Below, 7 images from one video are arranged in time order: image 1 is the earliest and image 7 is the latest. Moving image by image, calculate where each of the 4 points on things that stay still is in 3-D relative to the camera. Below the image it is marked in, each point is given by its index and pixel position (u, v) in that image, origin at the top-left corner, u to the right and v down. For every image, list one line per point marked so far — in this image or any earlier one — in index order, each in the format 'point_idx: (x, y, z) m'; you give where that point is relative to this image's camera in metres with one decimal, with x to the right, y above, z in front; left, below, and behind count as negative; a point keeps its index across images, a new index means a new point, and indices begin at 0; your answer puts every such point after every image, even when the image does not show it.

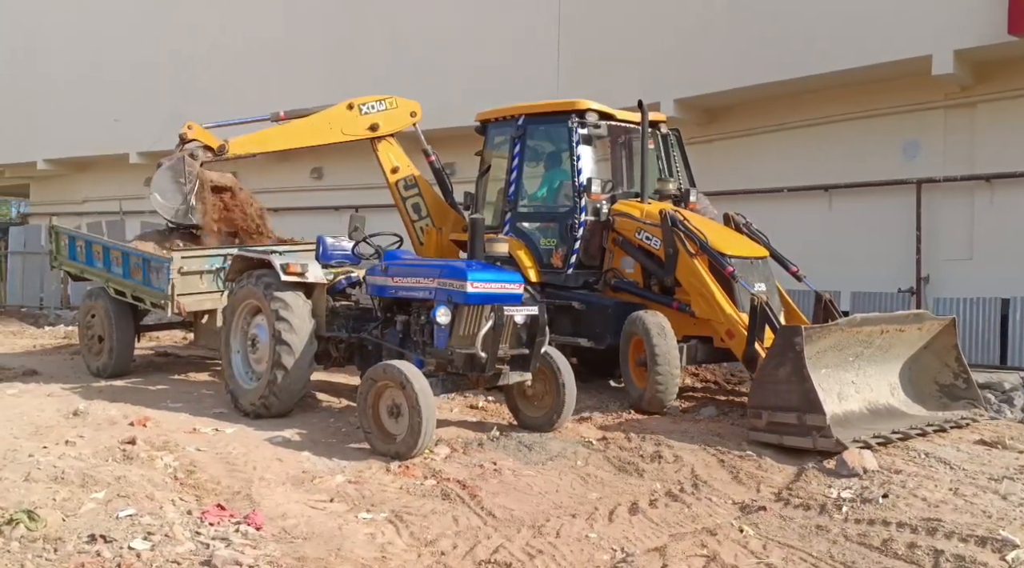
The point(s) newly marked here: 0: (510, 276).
0: (0.0, +0.1, +6.3) m
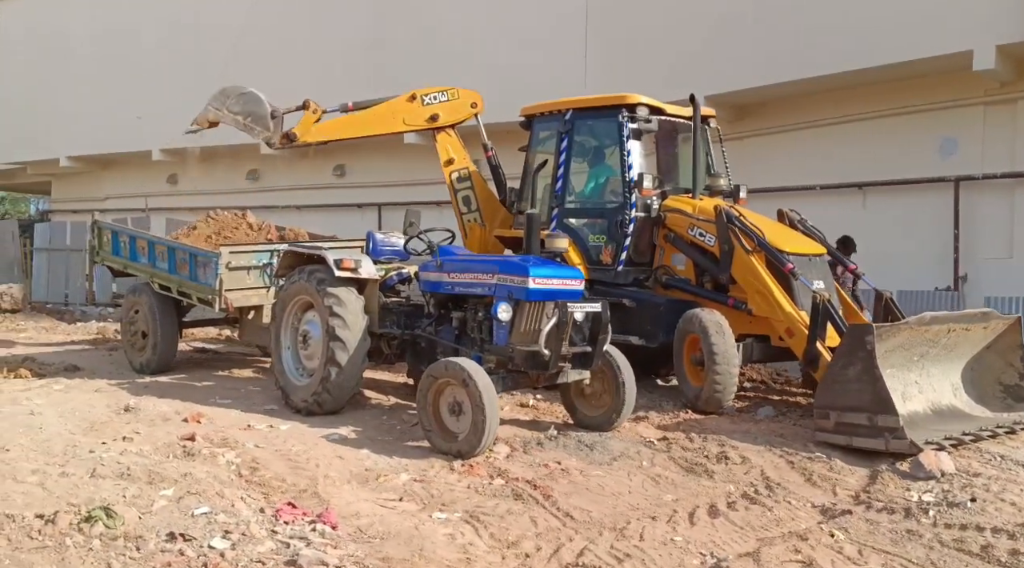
0: (+0.4, +0.1, +6.2) m
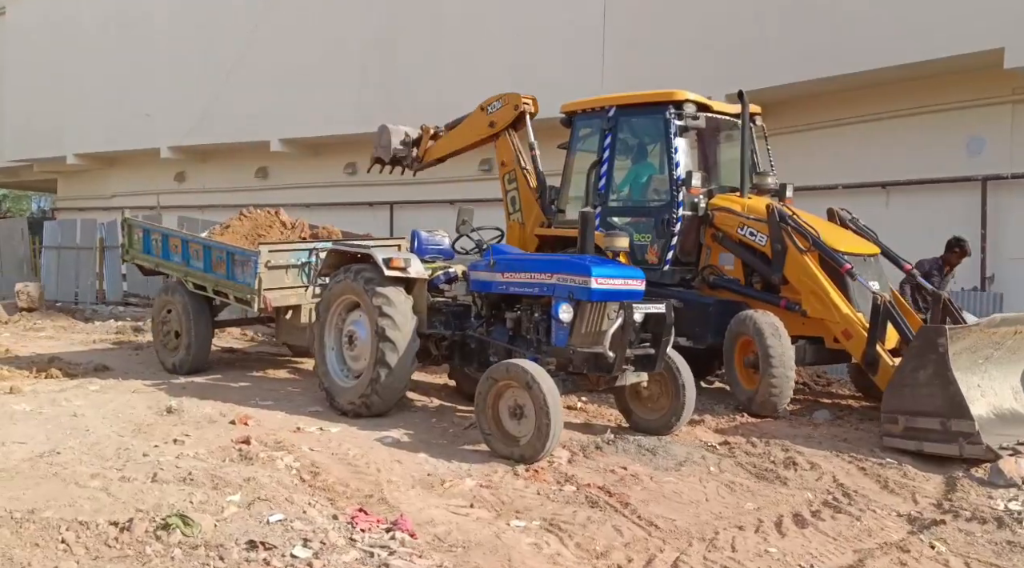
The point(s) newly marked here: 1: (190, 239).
0: (+0.8, +0.1, +6.0) m
1: (-3.2, +0.4, +8.9) m
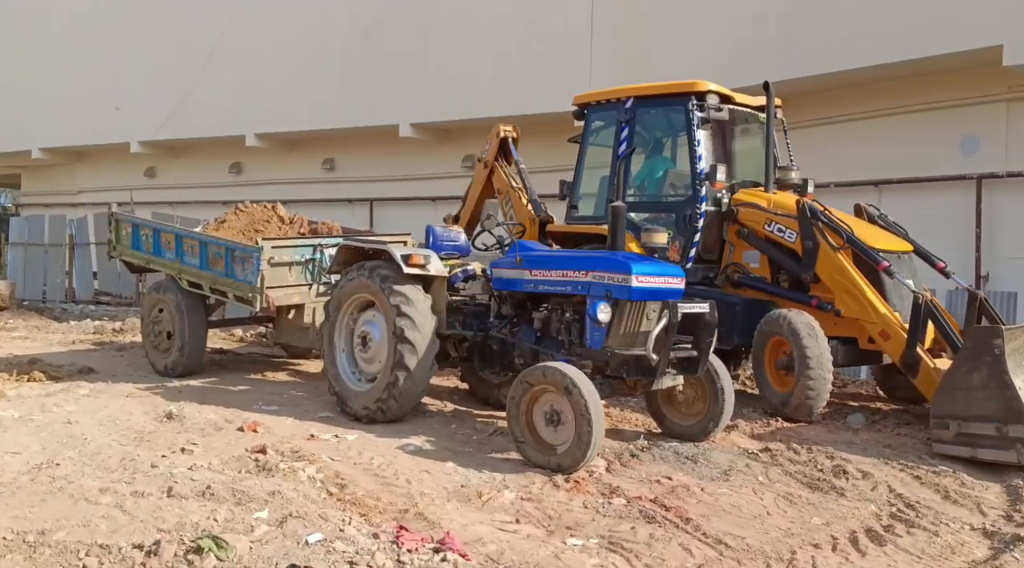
0: (+1.0, +0.1, +5.7) m
1: (-3.1, +0.5, +8.5) m
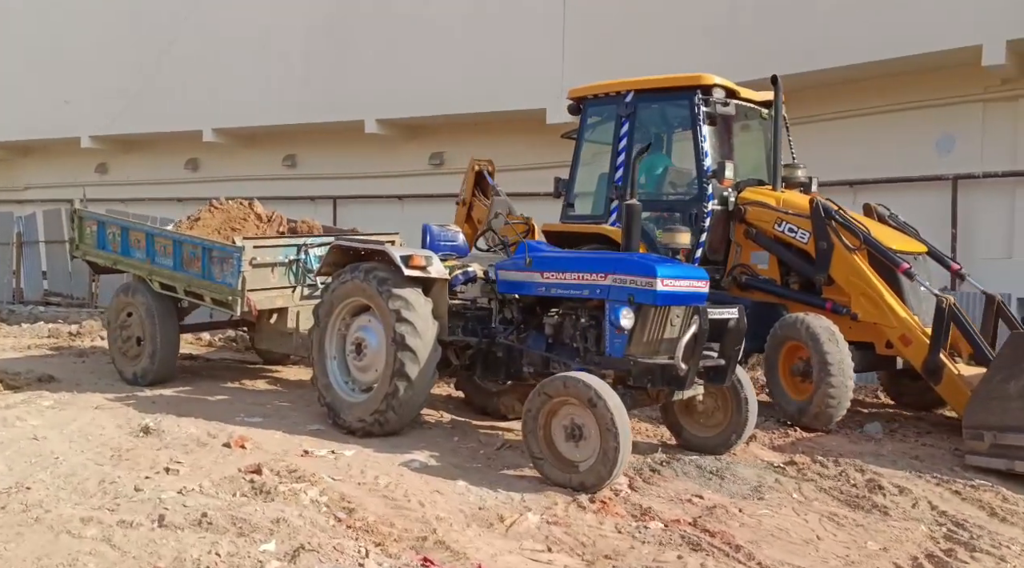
0: (+1.1, +0.1, +5.4) m
1: (-3.1, +0.4, +7.9) m
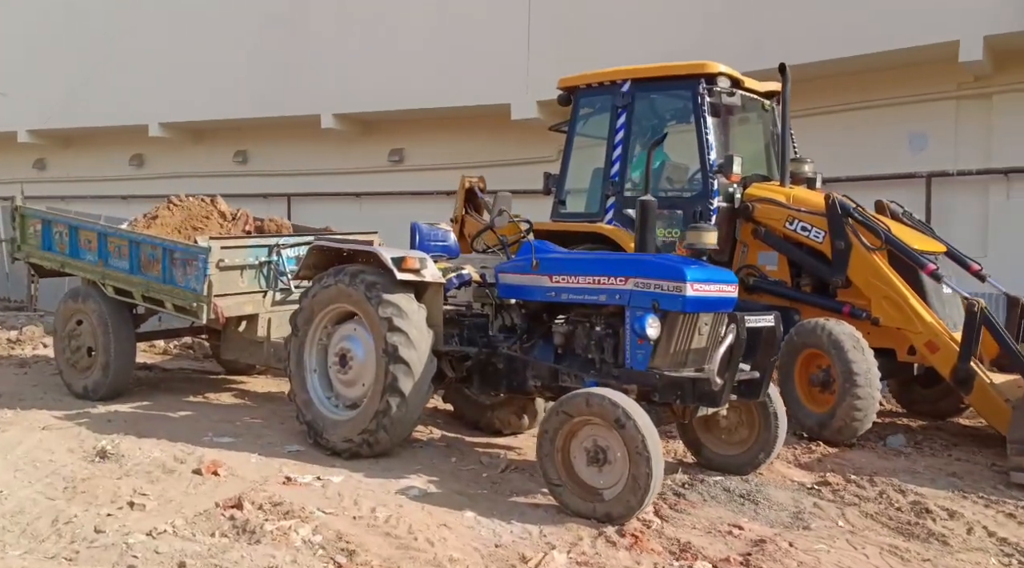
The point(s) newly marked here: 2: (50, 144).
0: (+1.2, 0.0, +4.9) m
1: (-3.2, +0.4, +7.2) m
2: (-9.3, +2.9, +18.3) m
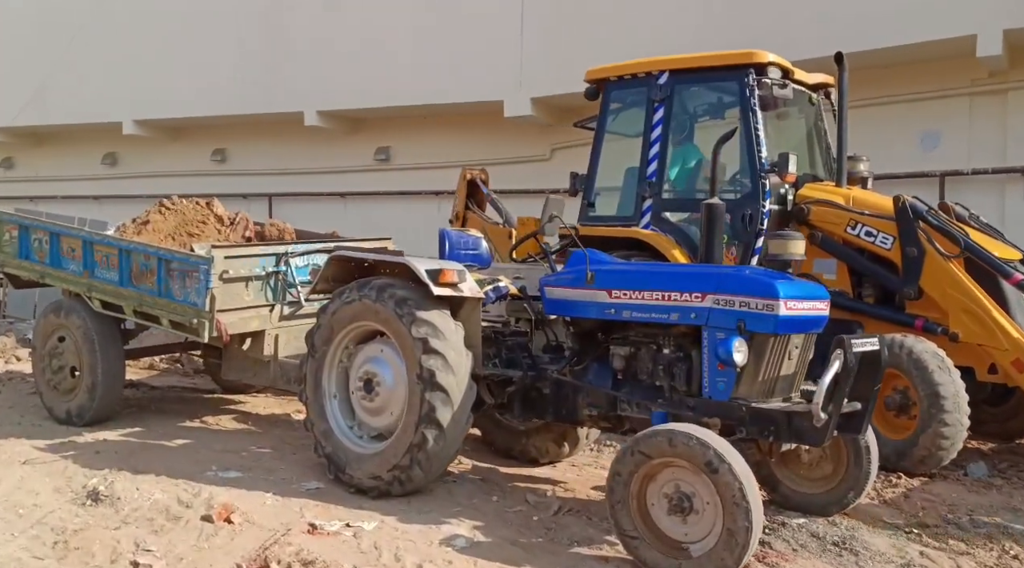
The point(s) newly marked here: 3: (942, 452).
0: (+1.4, 0.0, +4.2) m
1: (-3.0, +0.3, +6.5) m
2: (-9.3, +2.8, +17.4) m
3: (+2.5, -1.0, +5.2) m
